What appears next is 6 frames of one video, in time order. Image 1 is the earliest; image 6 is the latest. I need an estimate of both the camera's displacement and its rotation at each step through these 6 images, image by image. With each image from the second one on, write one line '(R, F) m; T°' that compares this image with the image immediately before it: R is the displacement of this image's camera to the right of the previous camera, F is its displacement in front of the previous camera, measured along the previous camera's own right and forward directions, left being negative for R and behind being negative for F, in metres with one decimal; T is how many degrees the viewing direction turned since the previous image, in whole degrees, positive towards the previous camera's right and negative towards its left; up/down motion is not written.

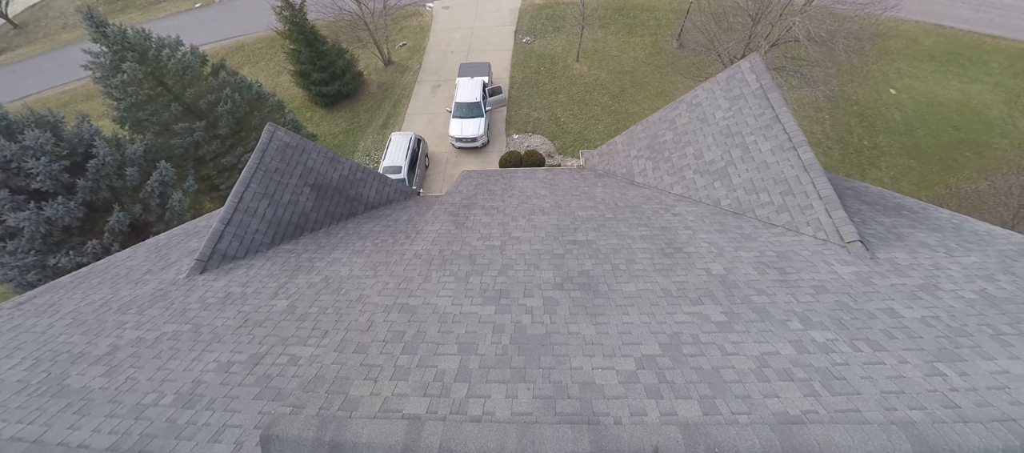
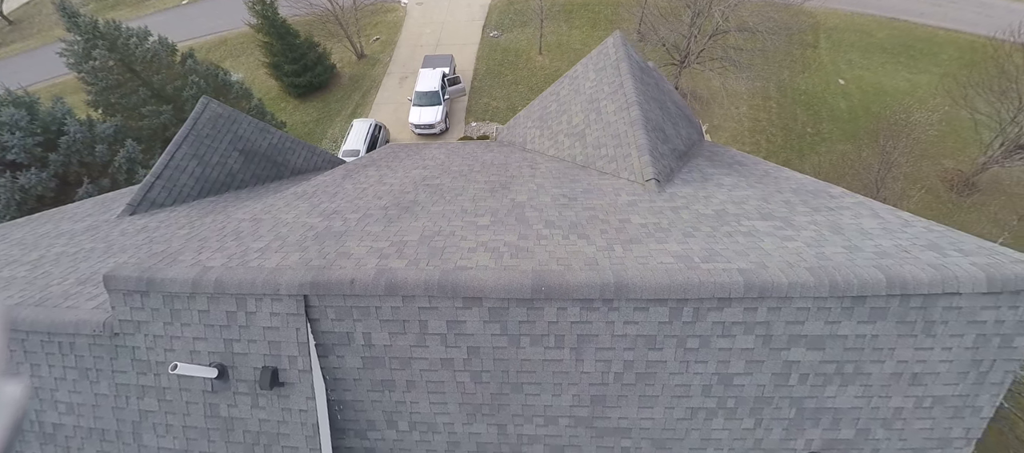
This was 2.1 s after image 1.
(+3.2, -1.3) m; -3°
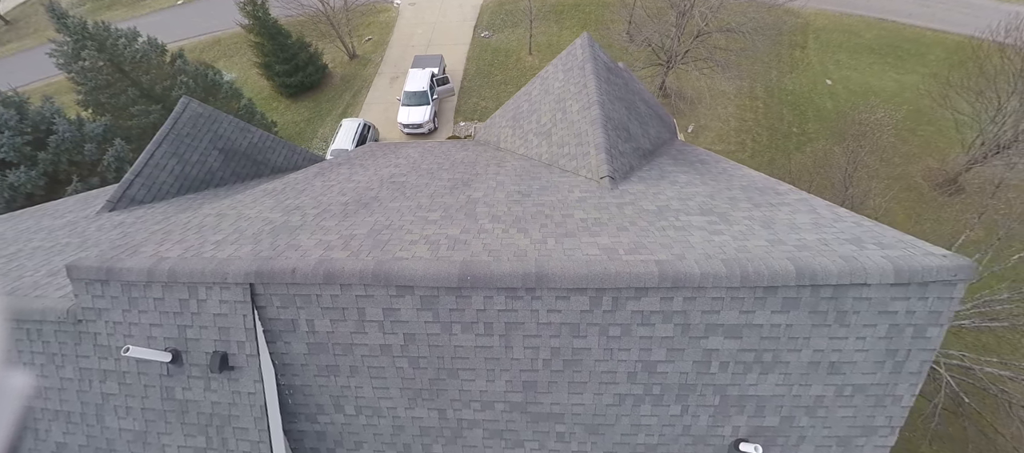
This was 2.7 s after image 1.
(+0.9, -0.3) m; -1°
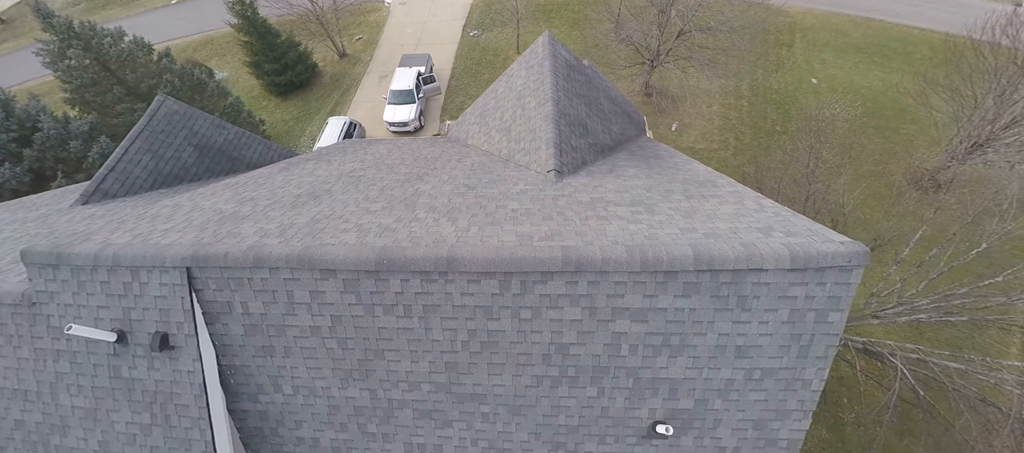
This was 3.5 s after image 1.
(+1.1, -0.3) m; -1°
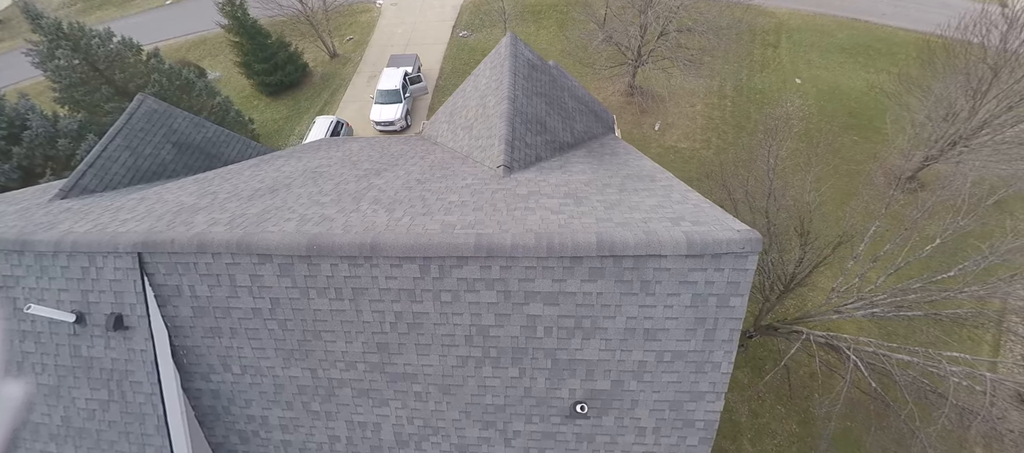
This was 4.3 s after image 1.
(+1.1, -0.4) m; -1°
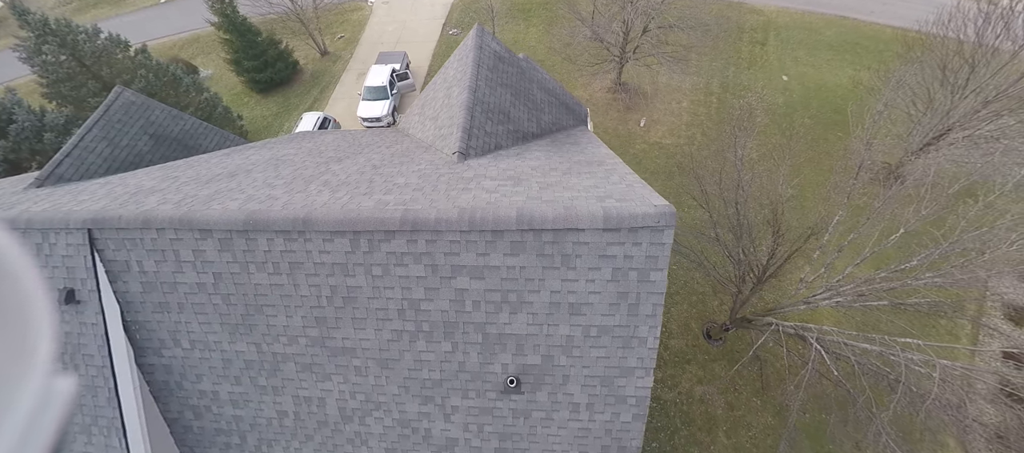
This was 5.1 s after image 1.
(+1.1, -0.2) m; -1°
